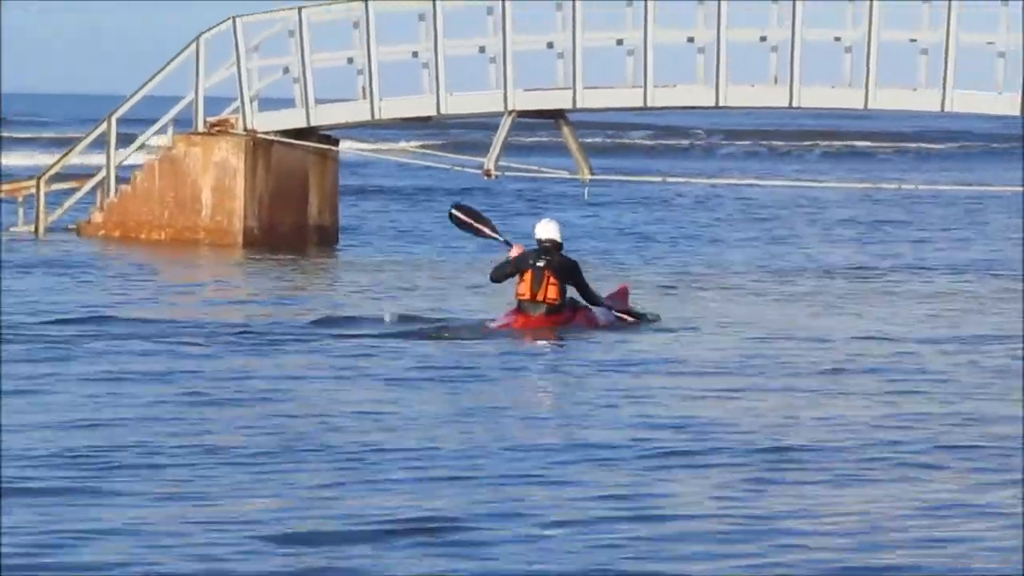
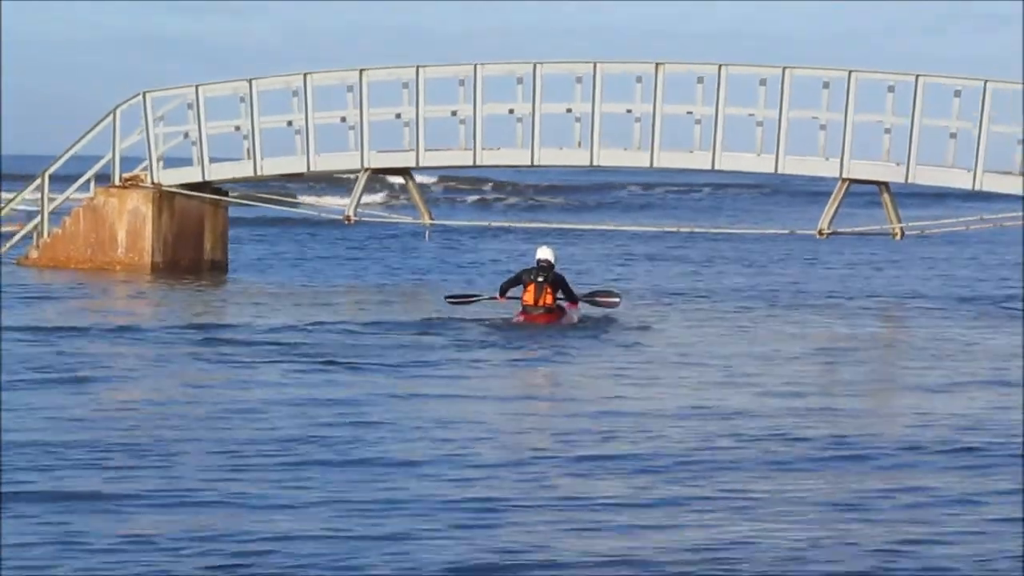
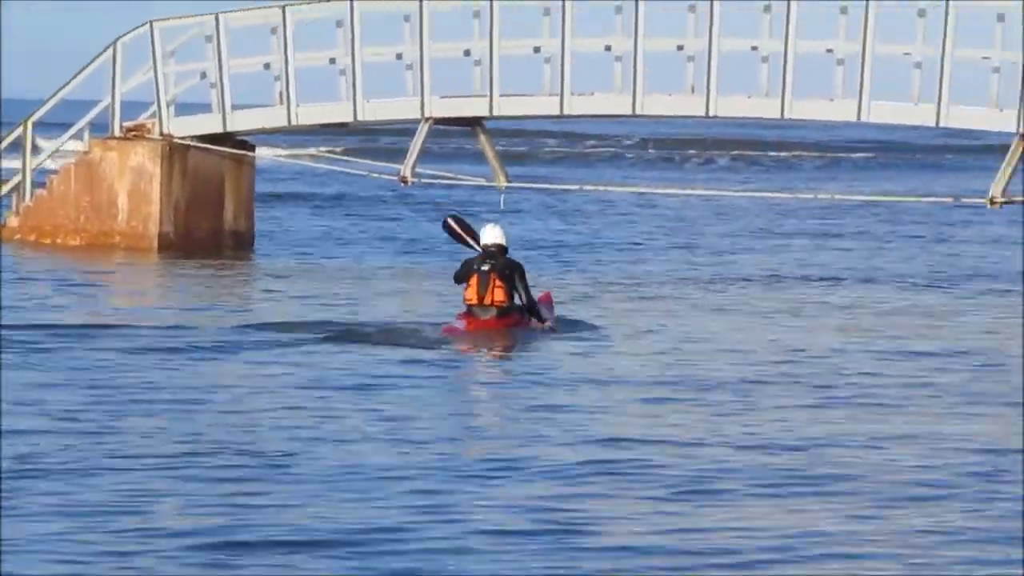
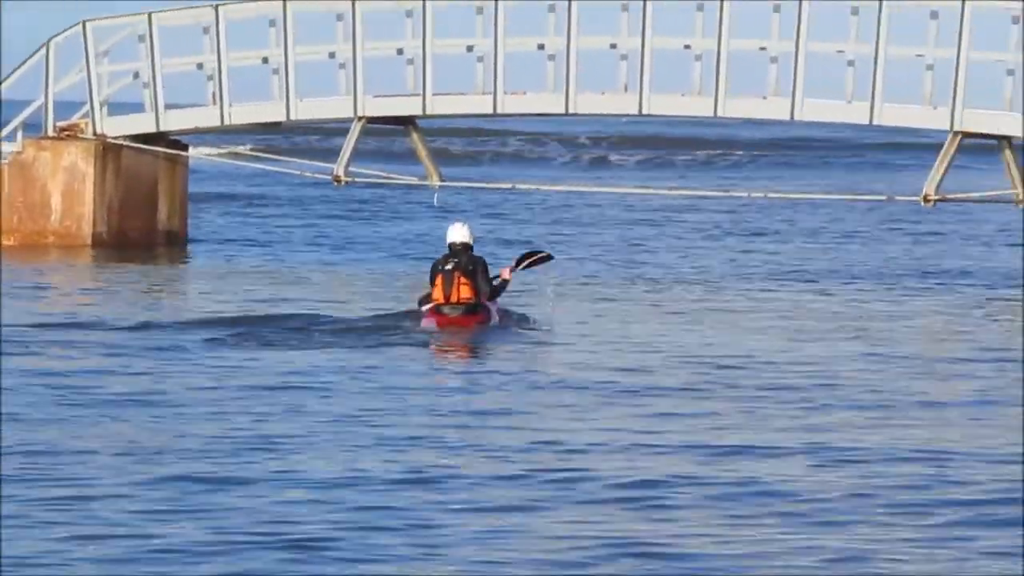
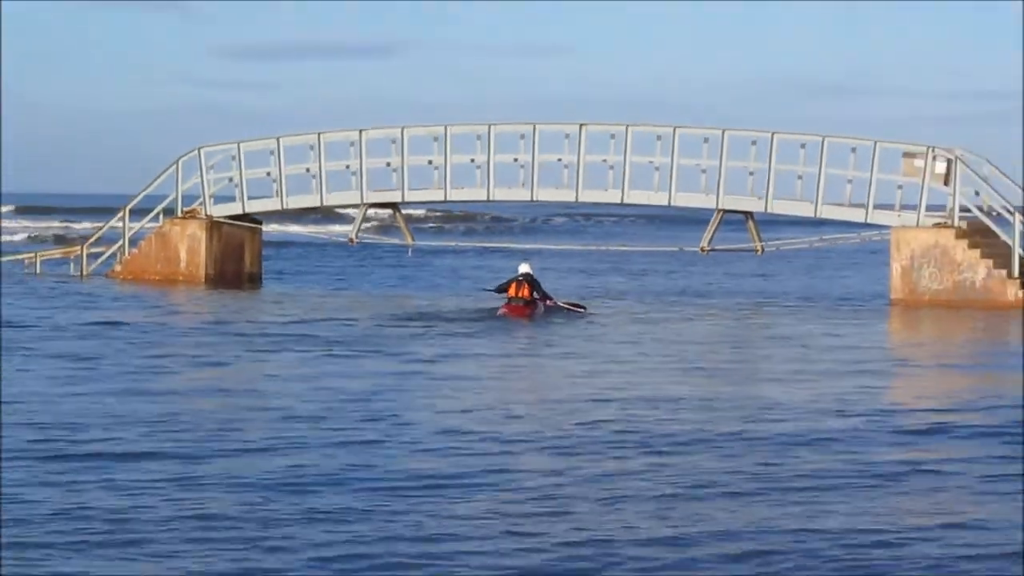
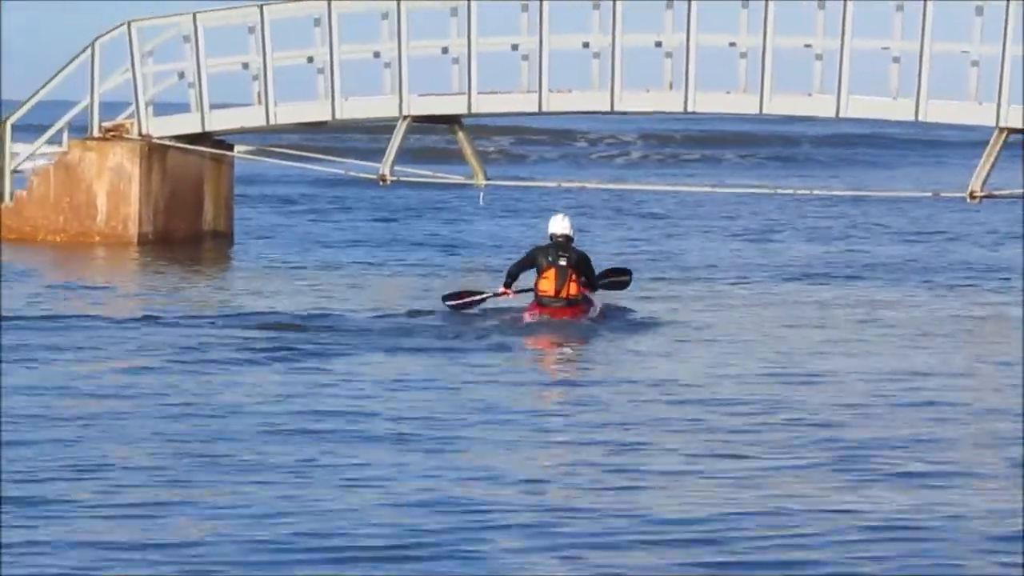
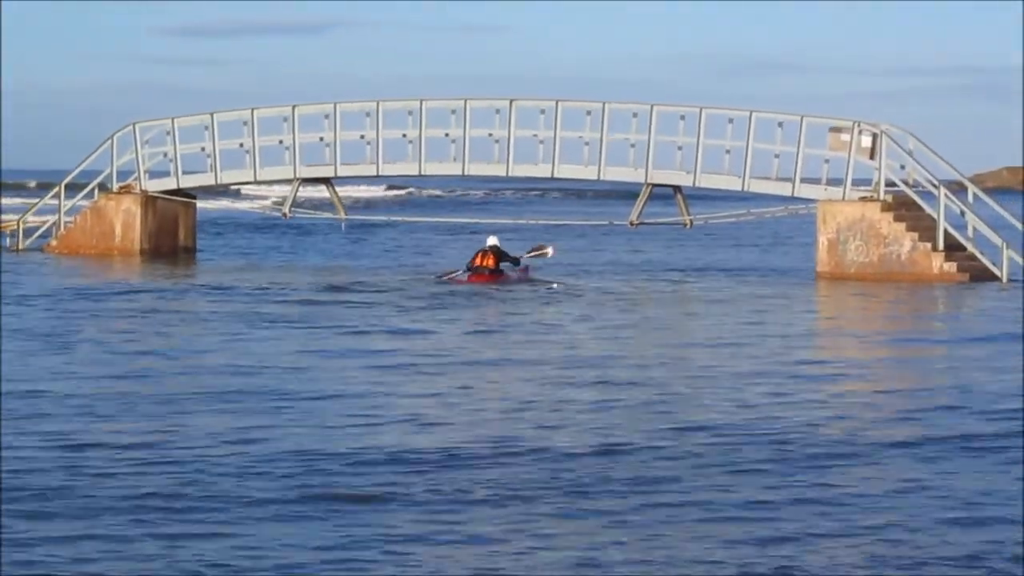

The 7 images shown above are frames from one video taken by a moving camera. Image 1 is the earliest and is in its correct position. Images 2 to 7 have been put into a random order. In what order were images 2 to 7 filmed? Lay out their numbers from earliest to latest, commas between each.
3, 4, 6, 2, 5, 7
